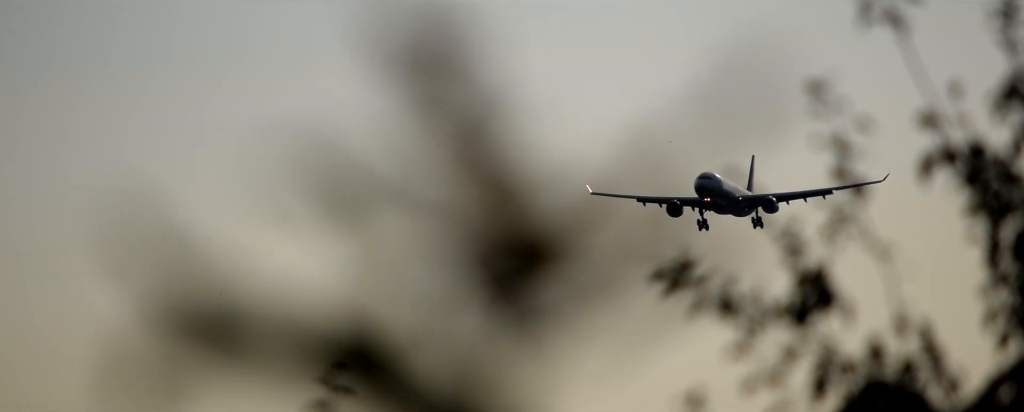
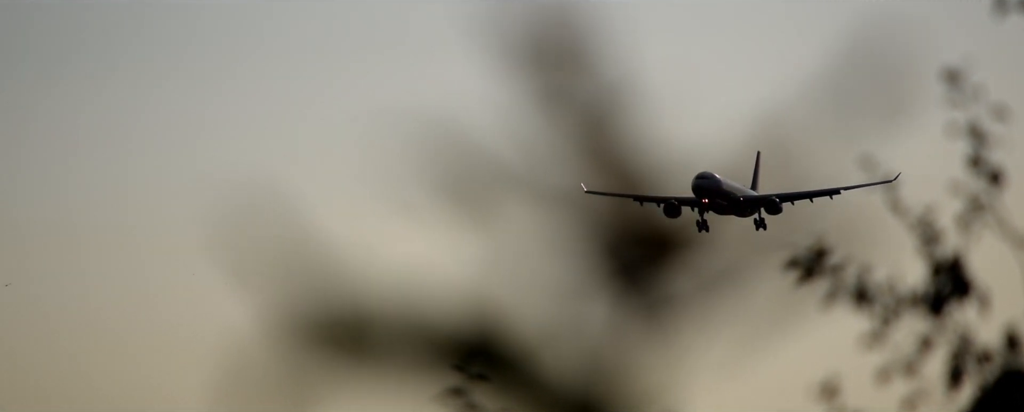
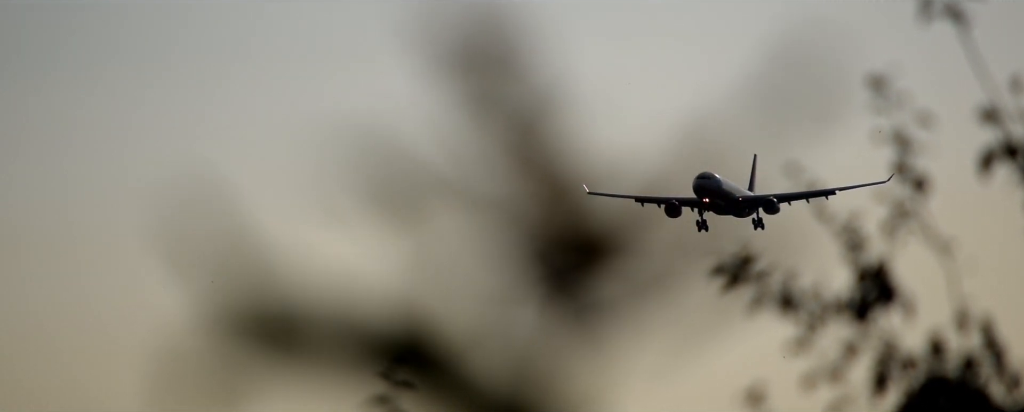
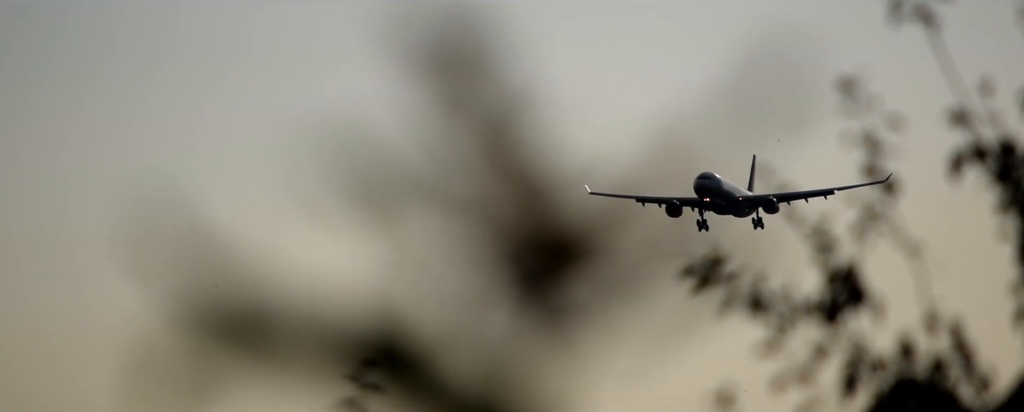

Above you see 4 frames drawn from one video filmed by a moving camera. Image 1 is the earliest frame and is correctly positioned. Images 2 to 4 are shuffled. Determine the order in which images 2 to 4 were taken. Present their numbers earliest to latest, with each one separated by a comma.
4, 3, 2
